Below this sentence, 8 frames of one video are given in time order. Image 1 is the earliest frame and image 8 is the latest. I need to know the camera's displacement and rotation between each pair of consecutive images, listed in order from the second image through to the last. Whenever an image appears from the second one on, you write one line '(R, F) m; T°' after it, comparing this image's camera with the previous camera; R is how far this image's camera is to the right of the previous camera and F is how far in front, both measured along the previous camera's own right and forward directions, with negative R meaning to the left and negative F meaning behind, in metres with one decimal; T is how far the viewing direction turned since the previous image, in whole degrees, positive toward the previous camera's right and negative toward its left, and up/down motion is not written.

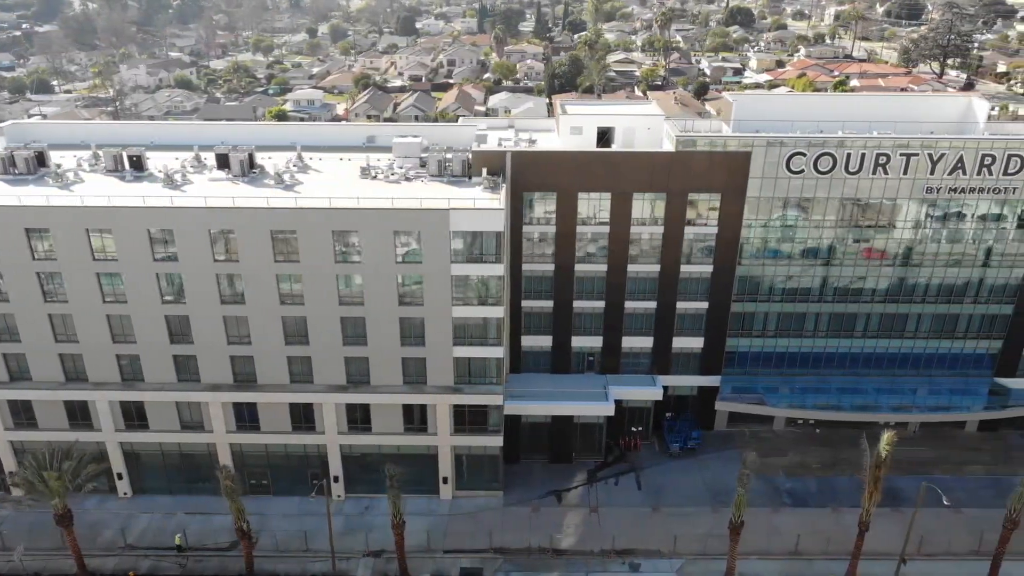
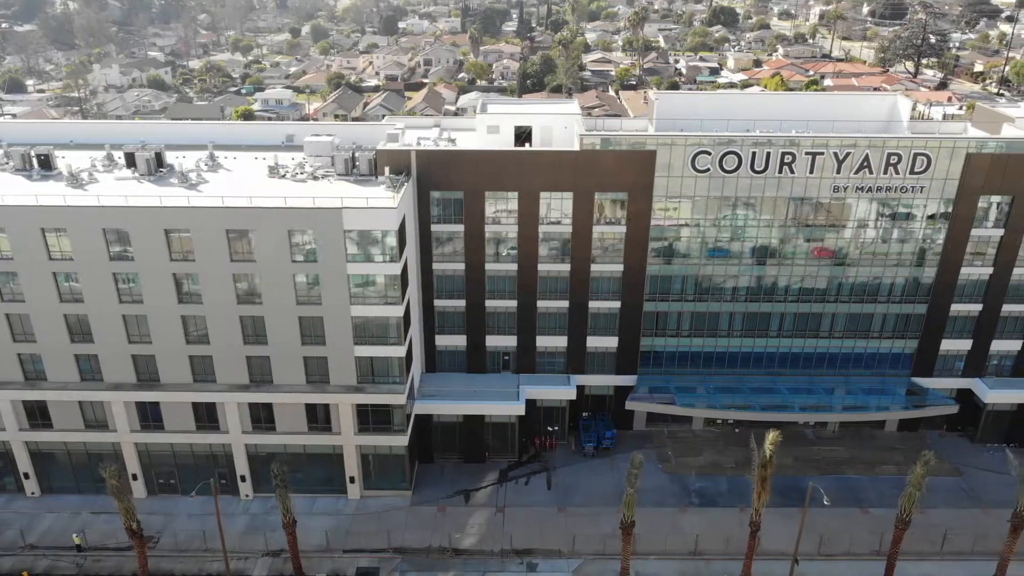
(+4.9, +0.1) m; 0°
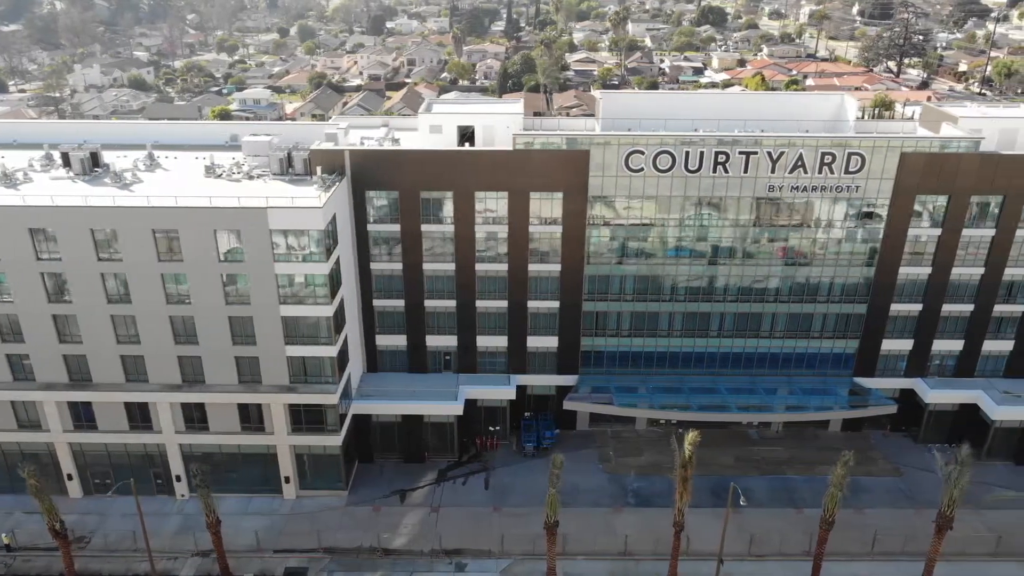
(+3.4, +0.1) m; 0°
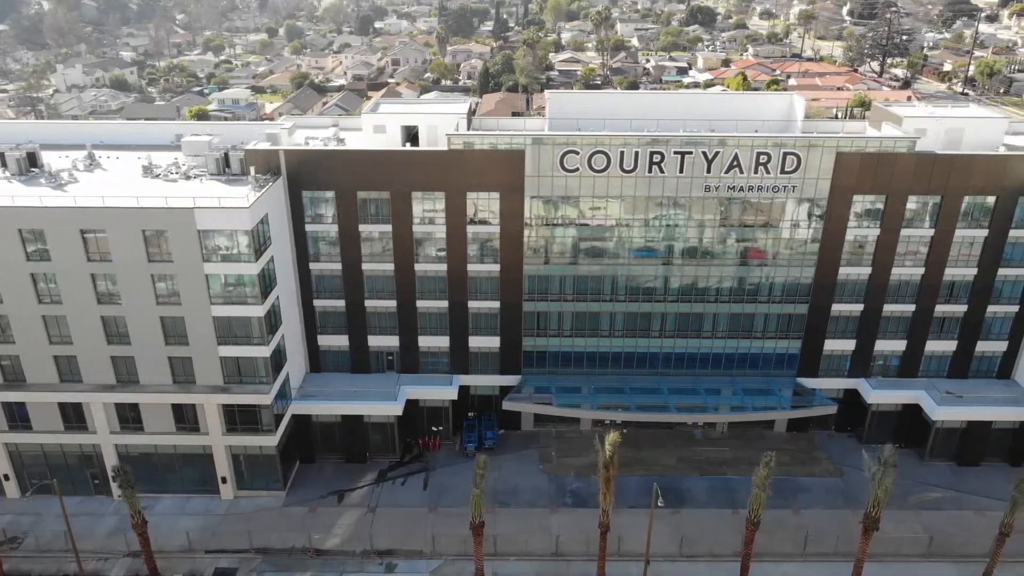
(+3.3, +0.1) m; 0°
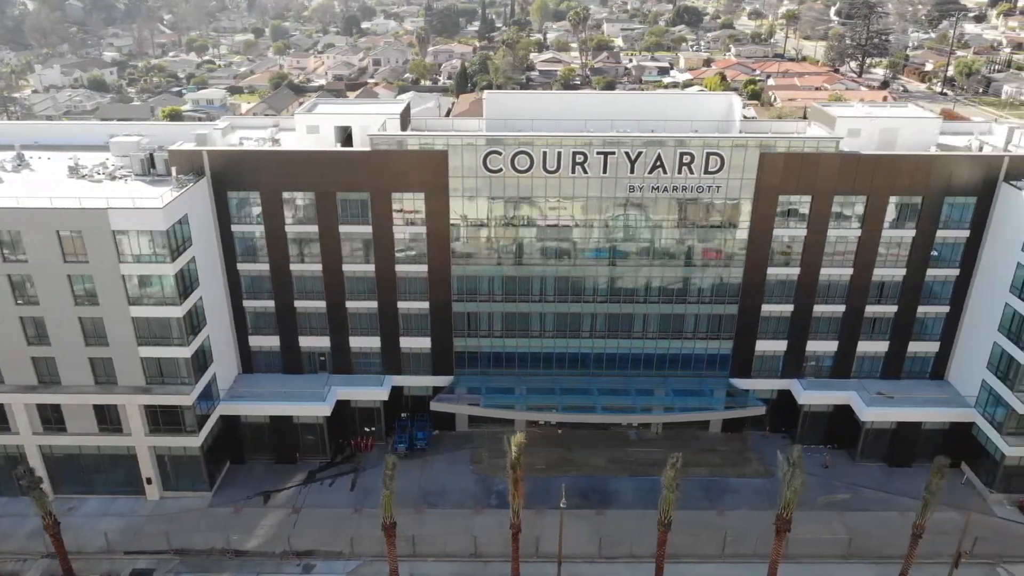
(+3.9, +0.1) m; 0°
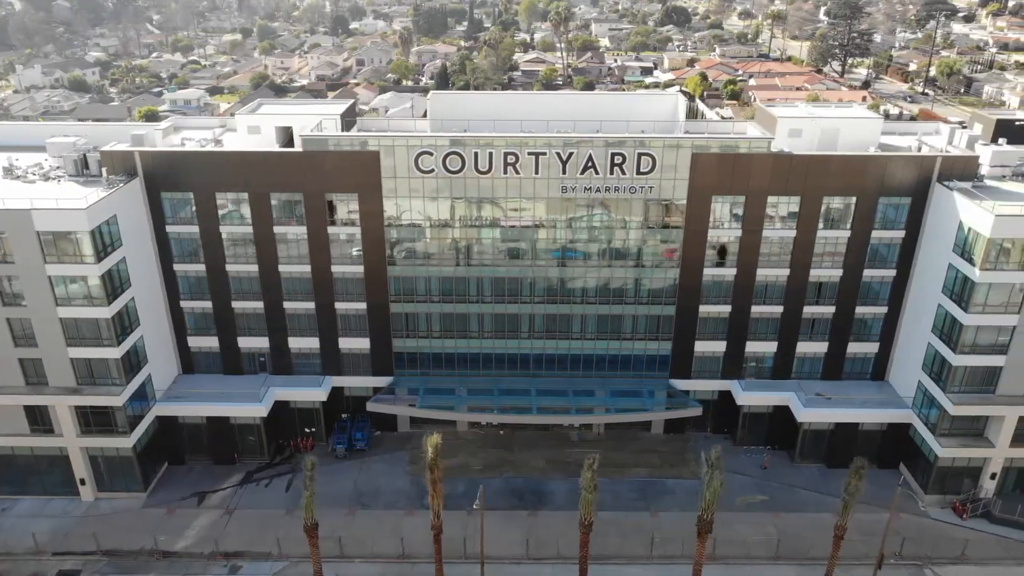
(+3.5, +0.1) m; 0°
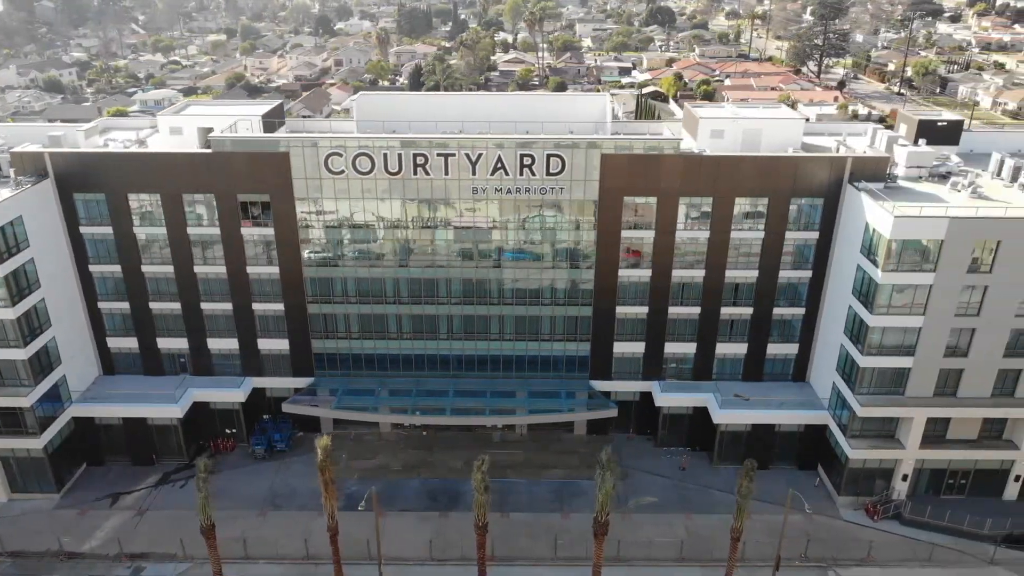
(+4.6, +0.1) m; 0°
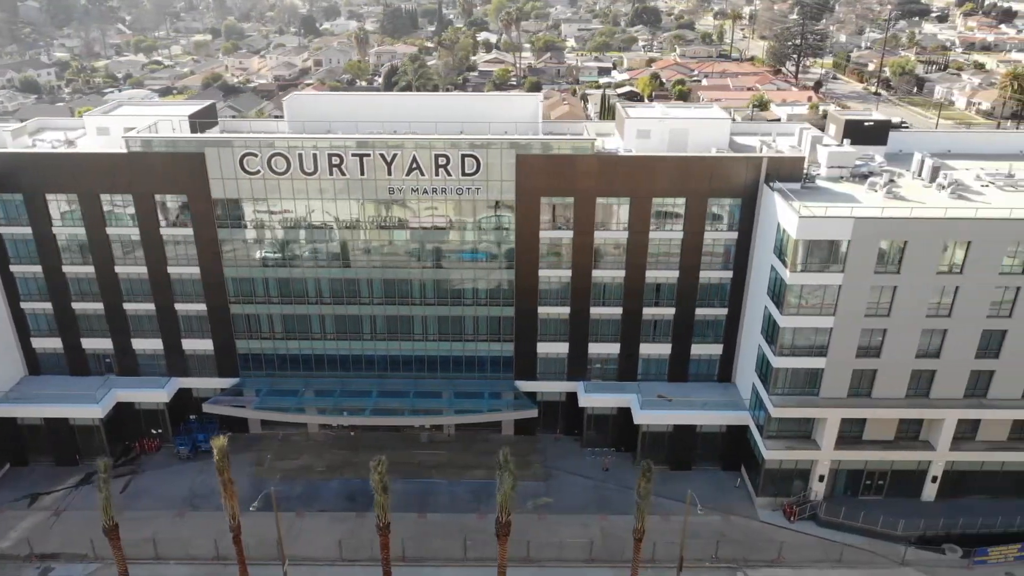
(+4.3, +0.1) m; 0°
